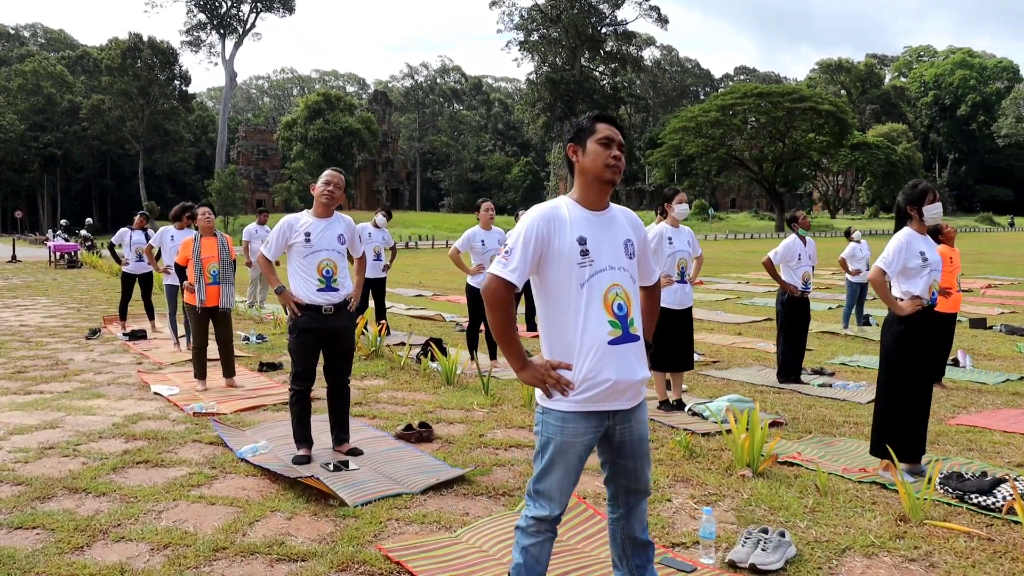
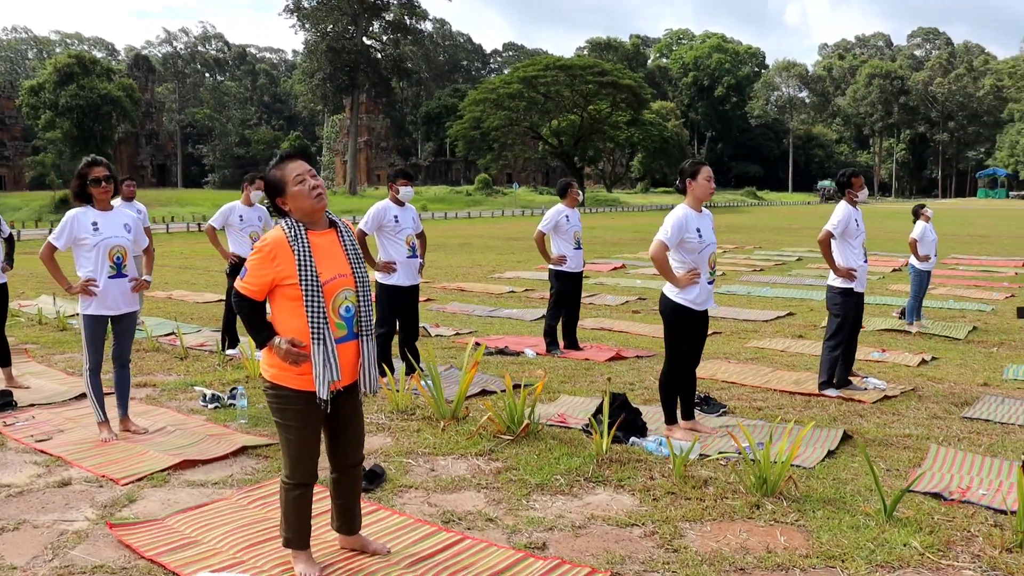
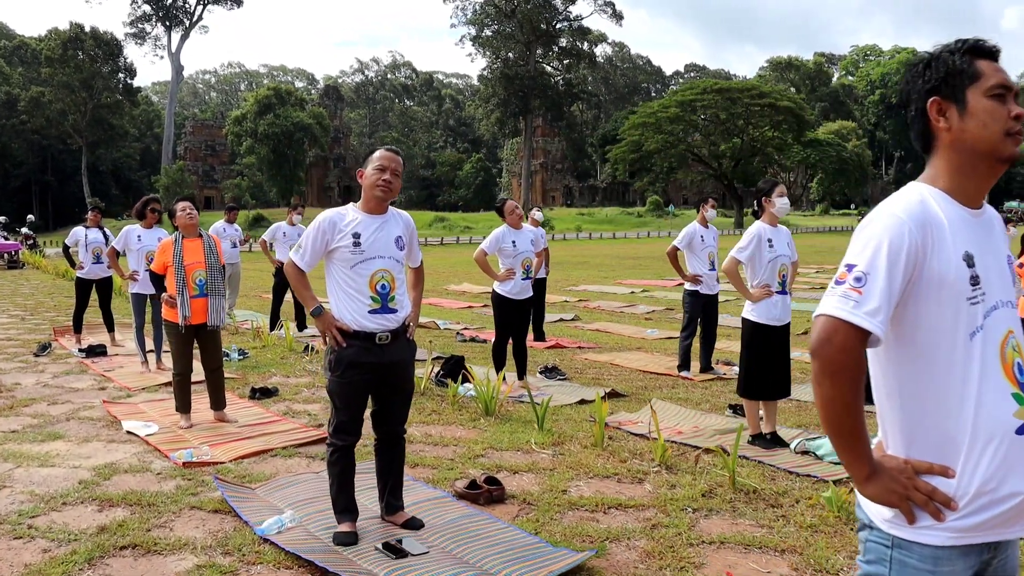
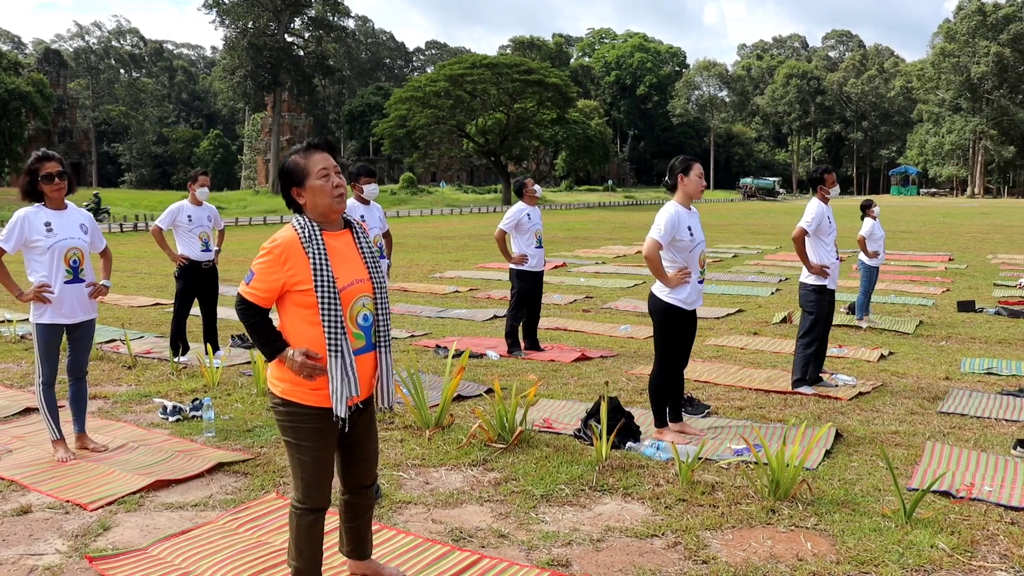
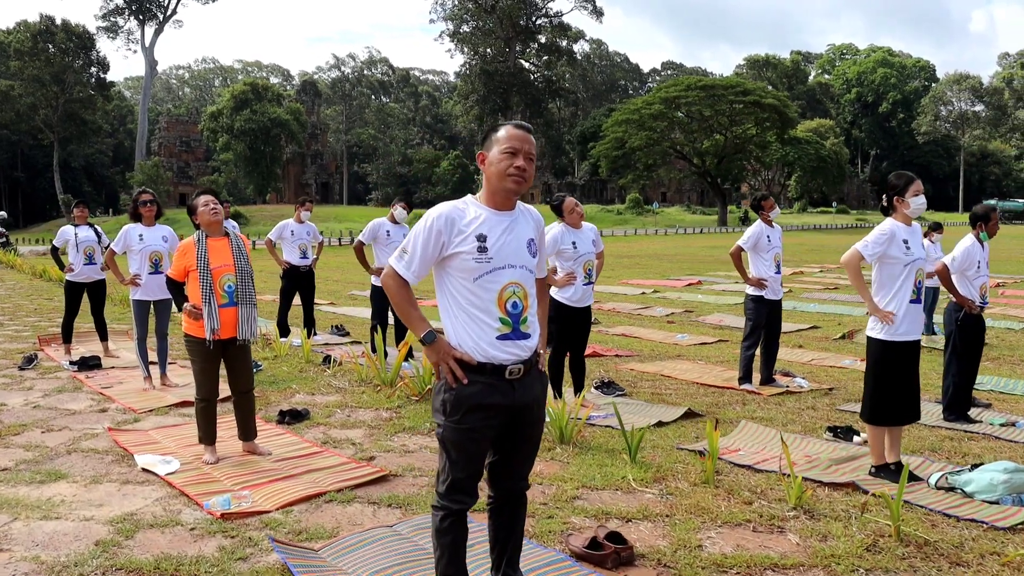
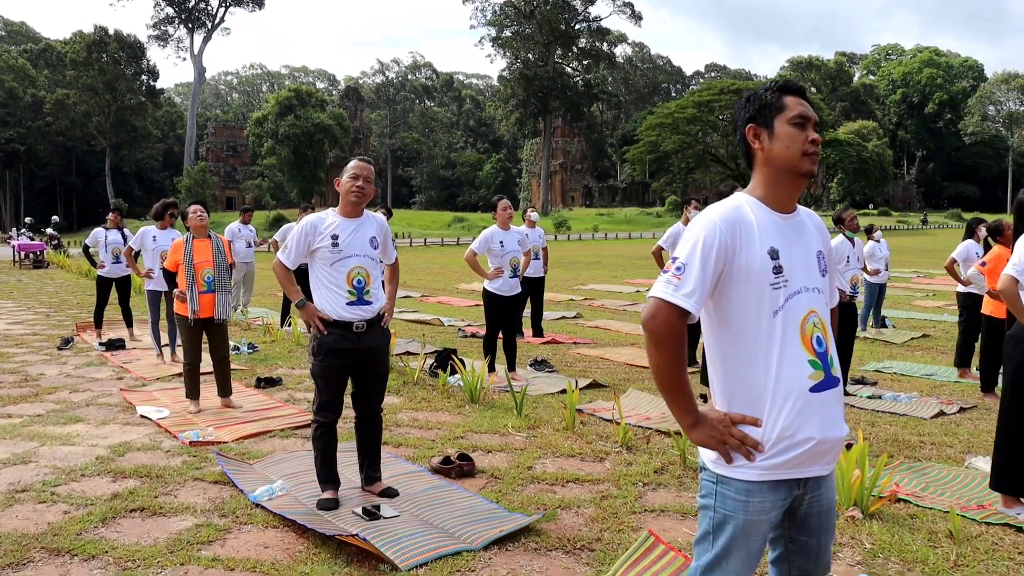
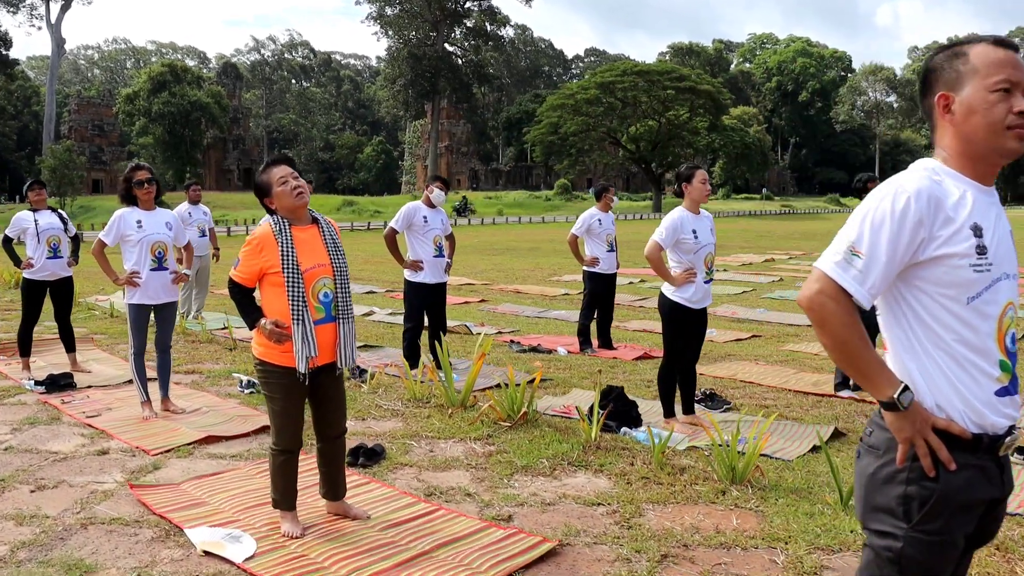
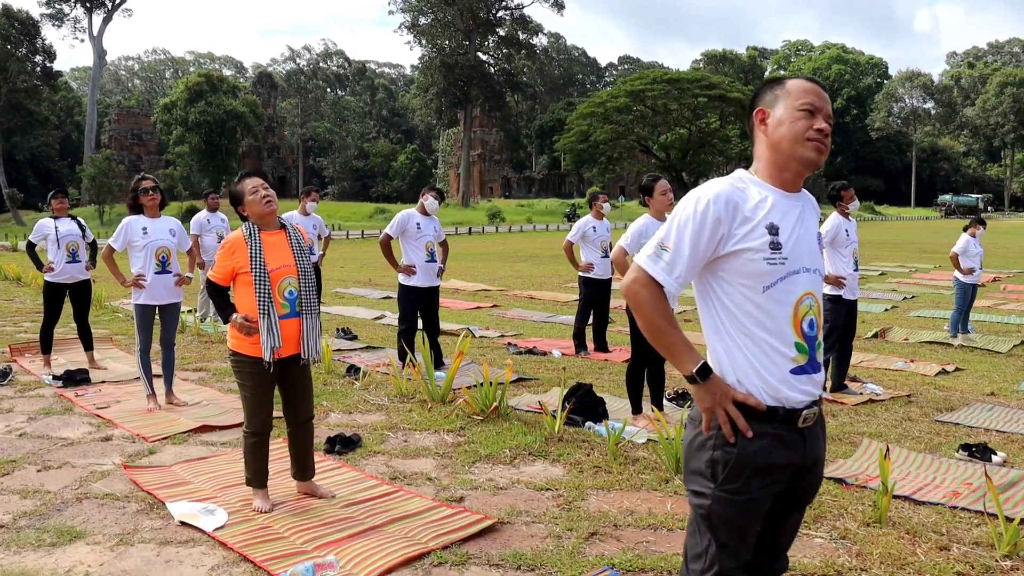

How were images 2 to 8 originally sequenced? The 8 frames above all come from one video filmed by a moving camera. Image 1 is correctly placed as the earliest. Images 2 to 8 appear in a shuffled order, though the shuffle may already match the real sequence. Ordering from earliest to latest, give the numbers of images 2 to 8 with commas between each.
6, 3, 5, 8, 7, 2, 4
